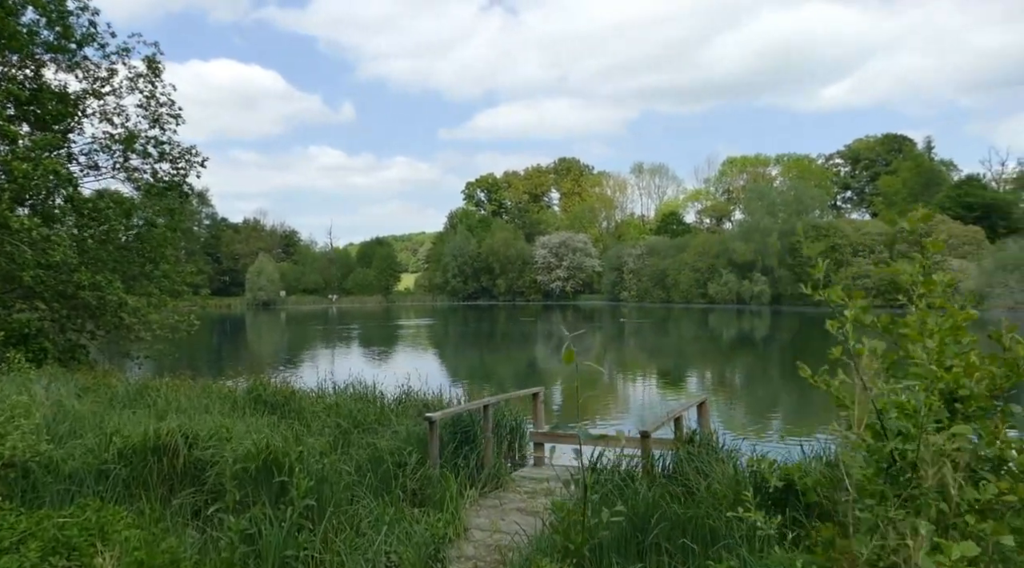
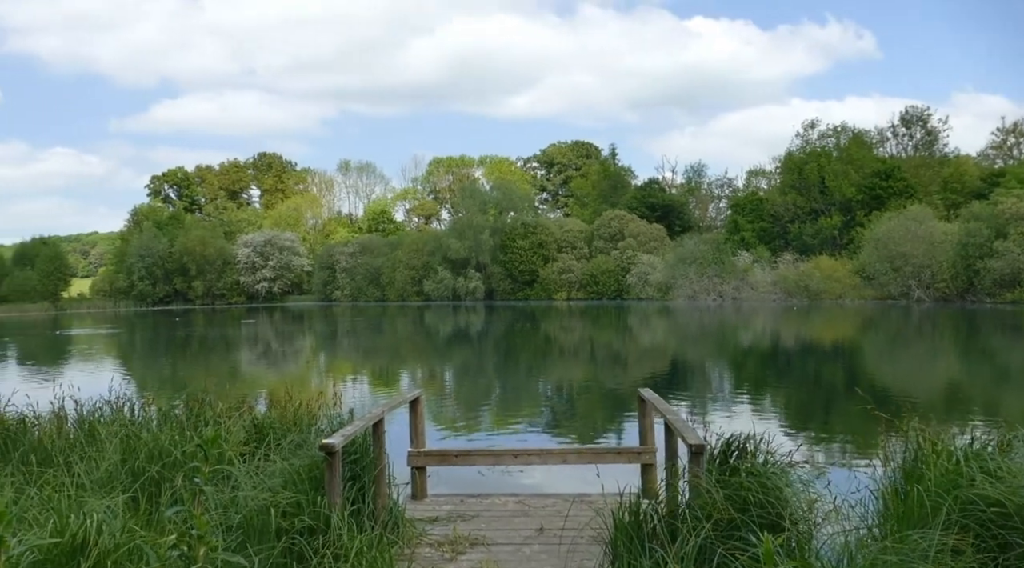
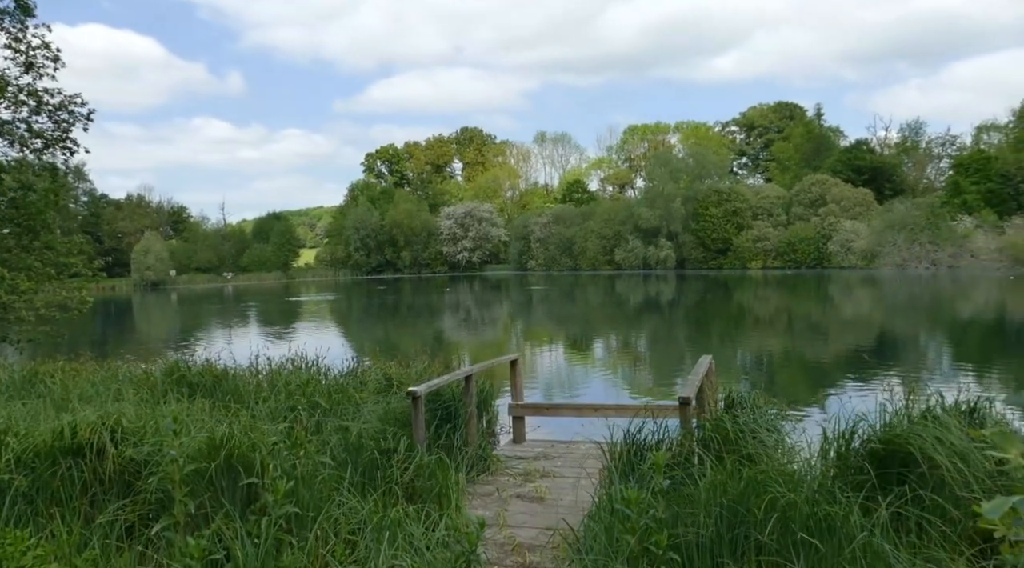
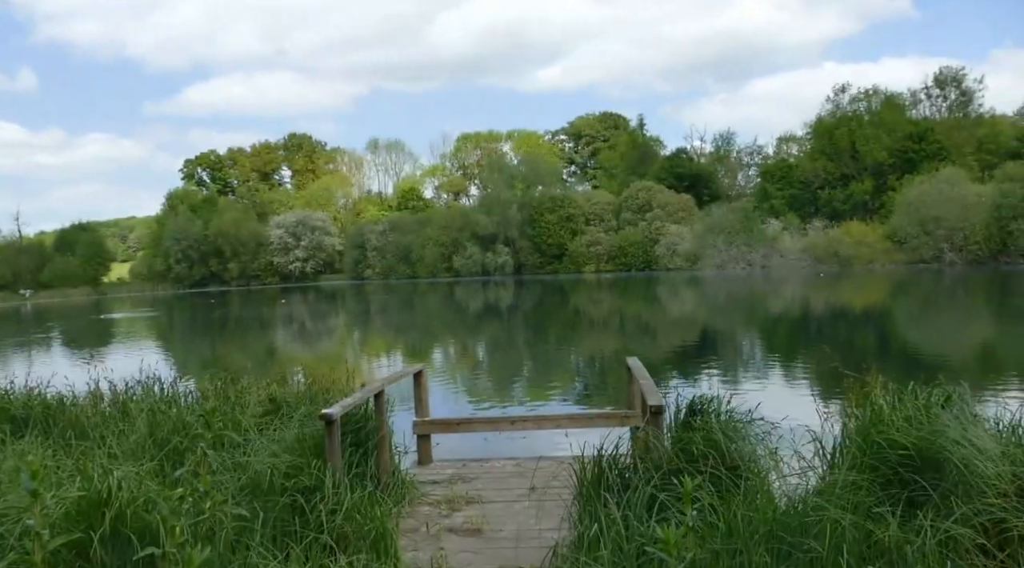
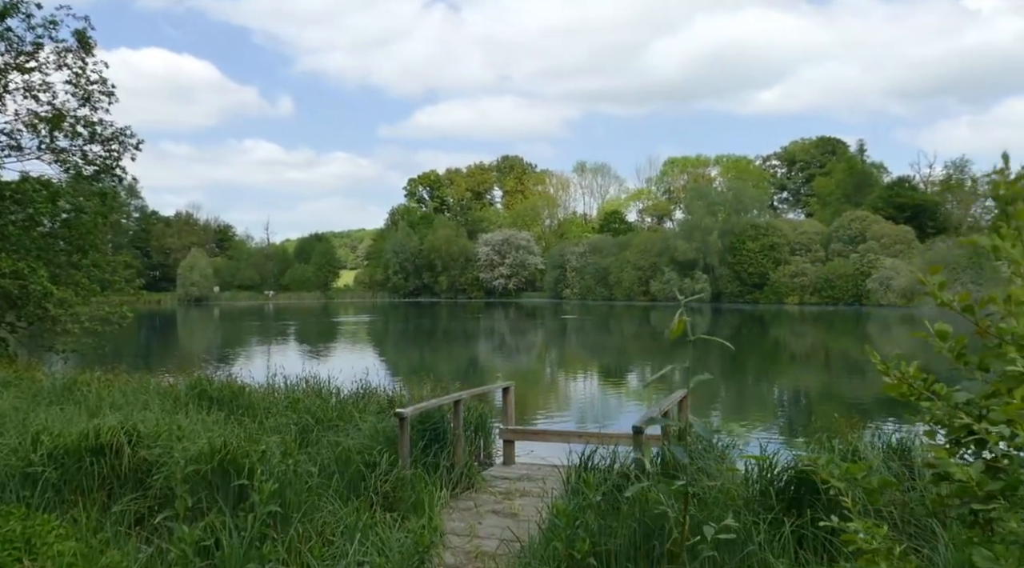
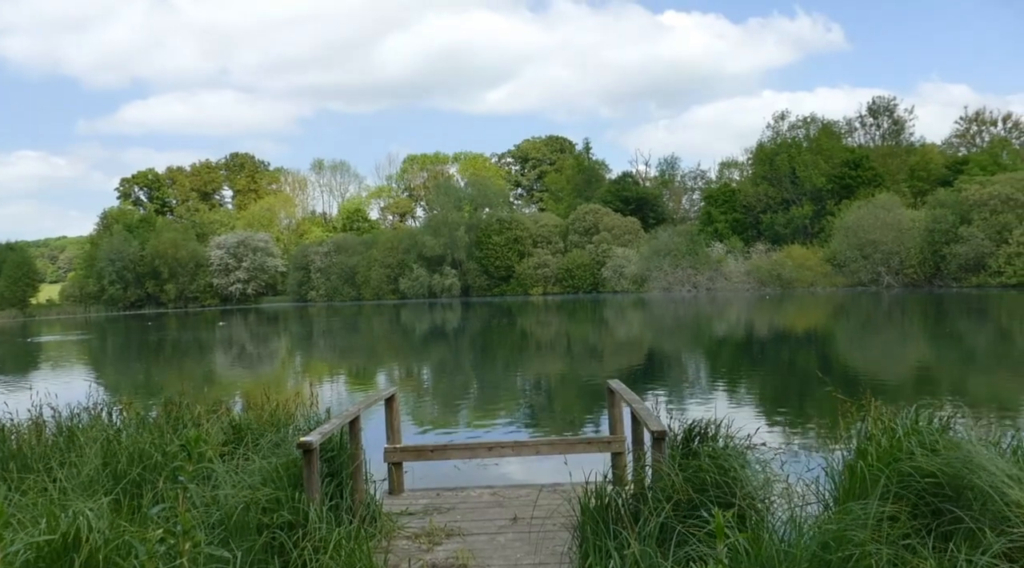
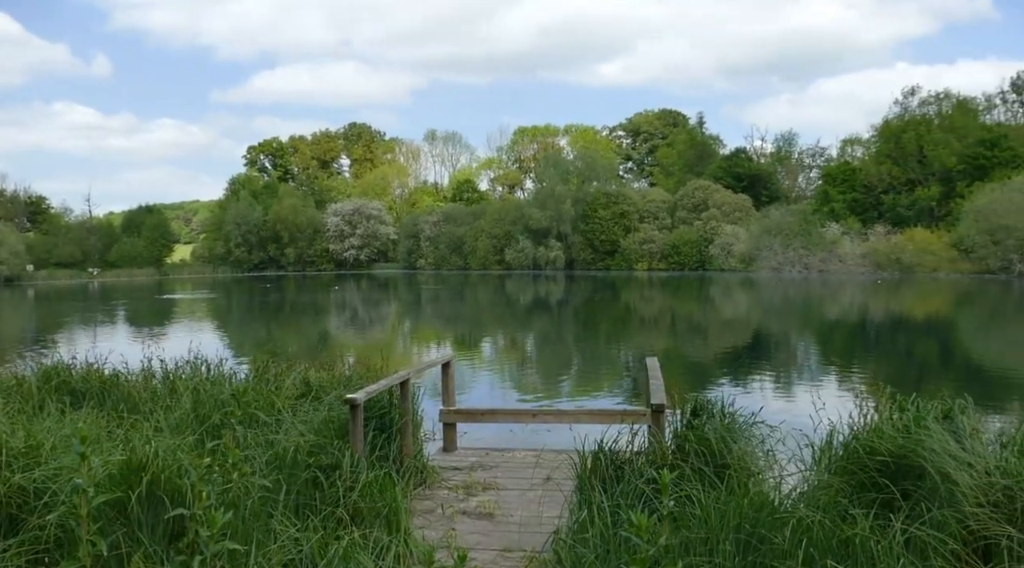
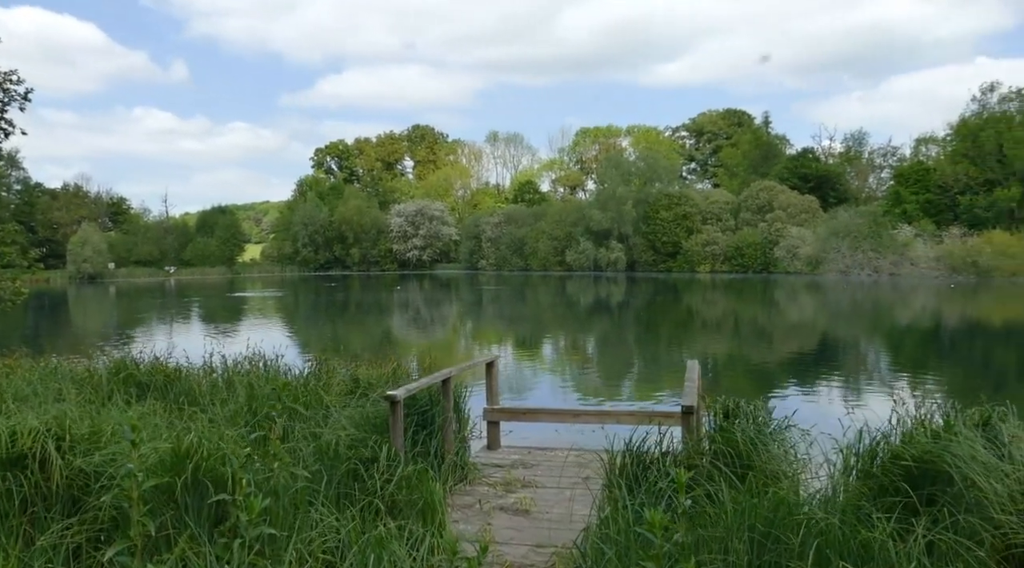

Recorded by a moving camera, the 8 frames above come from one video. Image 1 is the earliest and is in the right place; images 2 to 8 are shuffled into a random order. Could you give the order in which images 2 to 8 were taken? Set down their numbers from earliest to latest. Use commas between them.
5, 3, 8, 7, 4, 6, 2
